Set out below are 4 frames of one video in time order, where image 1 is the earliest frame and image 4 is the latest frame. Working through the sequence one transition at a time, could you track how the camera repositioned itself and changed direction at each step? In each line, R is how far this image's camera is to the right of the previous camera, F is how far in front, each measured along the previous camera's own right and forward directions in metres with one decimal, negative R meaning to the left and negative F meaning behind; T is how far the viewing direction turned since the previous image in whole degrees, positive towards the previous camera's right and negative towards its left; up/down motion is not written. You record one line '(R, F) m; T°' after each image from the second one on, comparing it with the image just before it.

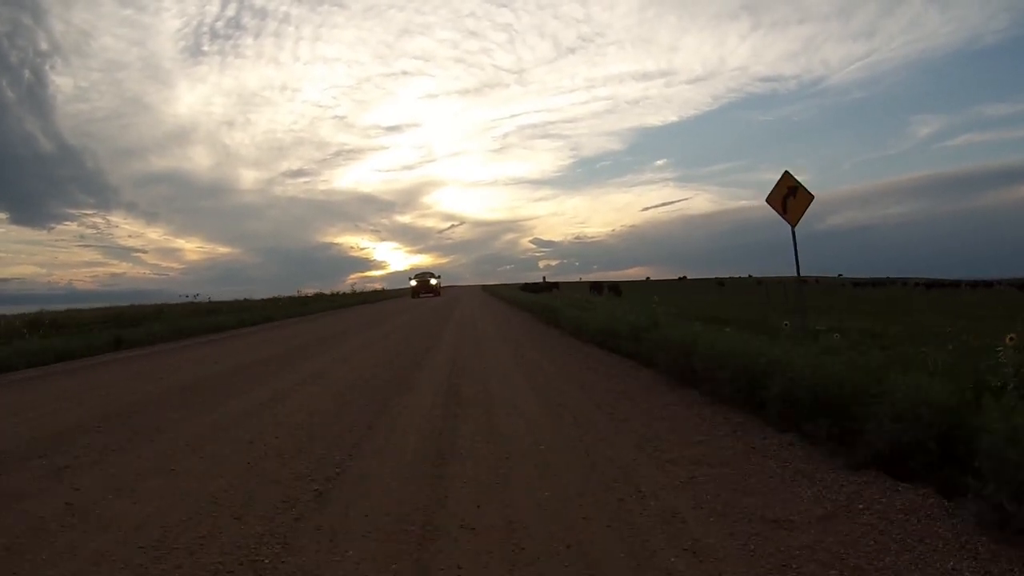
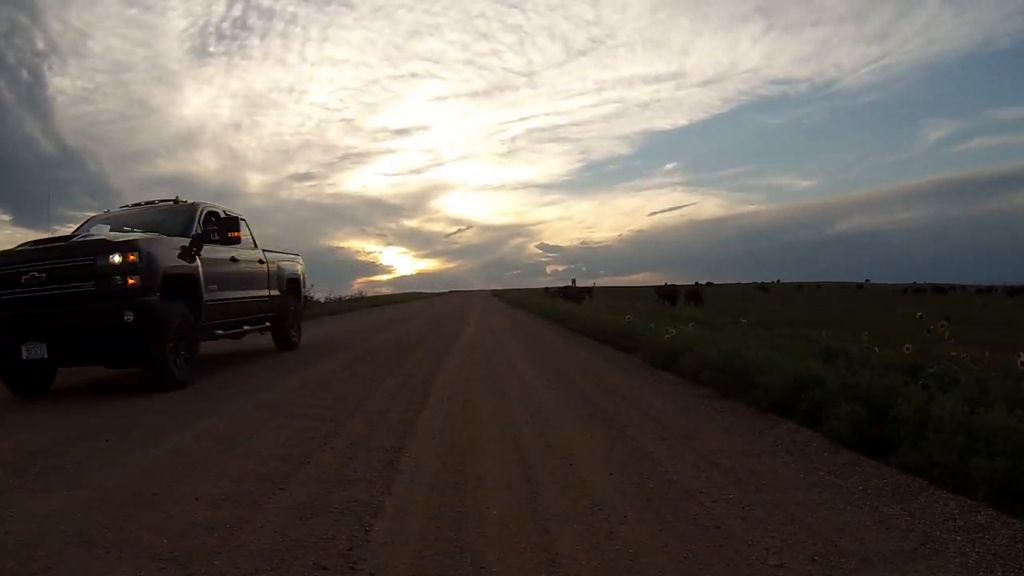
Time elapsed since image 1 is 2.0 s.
(-0.2, +0.9) m; 0°
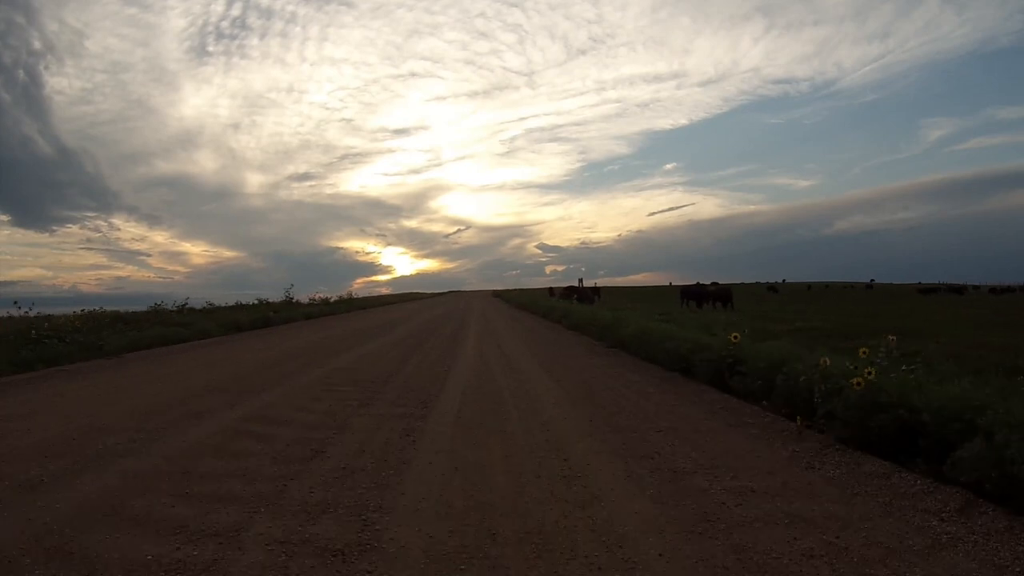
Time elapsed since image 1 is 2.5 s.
(-0.1, +0.2) m; 0°
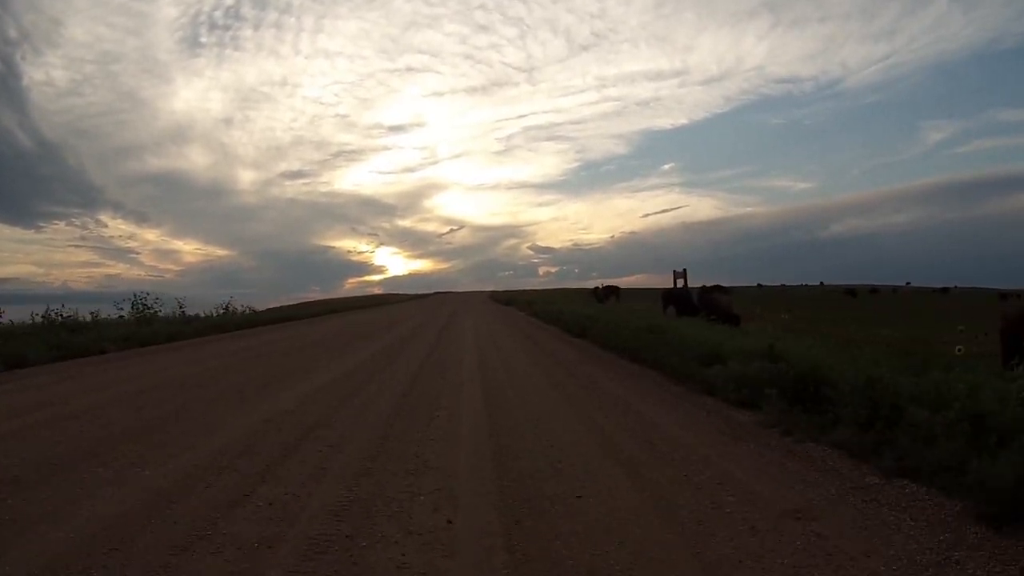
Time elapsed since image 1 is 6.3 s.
(-0.5, +1.6) m; +1°
